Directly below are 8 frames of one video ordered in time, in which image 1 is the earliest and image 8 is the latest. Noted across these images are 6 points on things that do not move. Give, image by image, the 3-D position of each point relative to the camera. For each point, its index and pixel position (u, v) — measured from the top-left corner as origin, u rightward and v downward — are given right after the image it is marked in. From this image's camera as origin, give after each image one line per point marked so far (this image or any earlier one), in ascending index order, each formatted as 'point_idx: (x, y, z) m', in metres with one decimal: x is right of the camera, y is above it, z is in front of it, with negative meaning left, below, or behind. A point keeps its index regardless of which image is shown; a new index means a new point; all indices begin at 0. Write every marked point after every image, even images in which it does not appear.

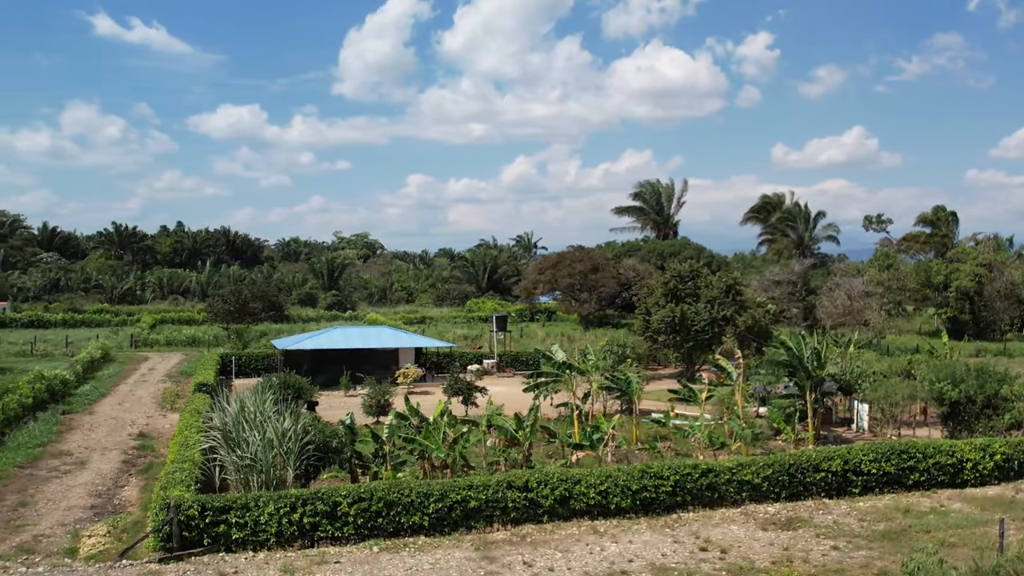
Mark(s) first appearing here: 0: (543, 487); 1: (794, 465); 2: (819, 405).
0: (+0.3, -2.4, +12.2) m
1: (+3.7, -2.3, +13.2) m
2: (+5.7, -2.2, +18.6) m
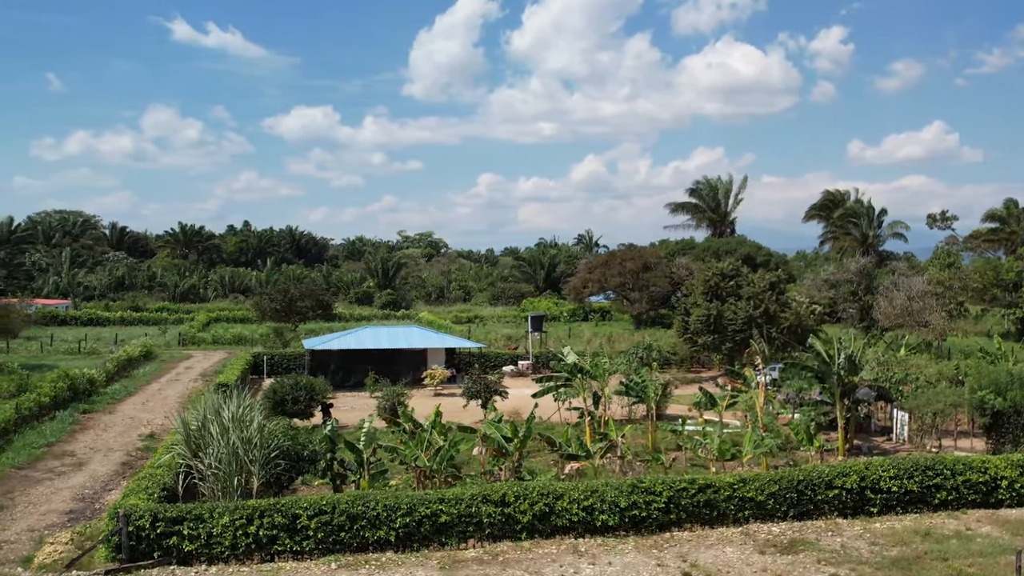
0: (+0.1, -2.4, +11.3) m
1: (+3.5, -2.3, +12.1) m
2: (+5.9, -2.2, +17.3) m
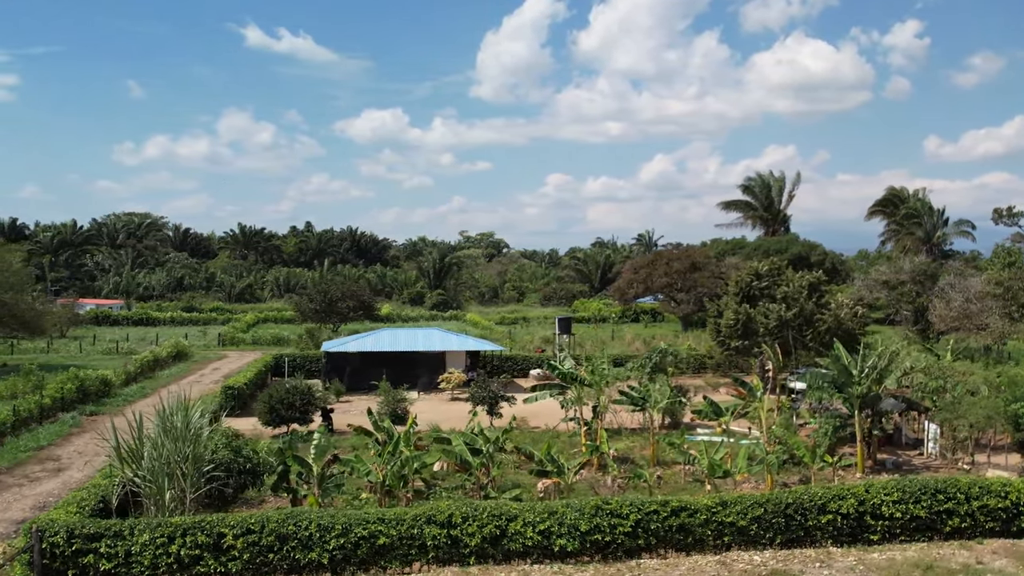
0: (-0.5, -2.4, +10.3) m
1: (+3.0, -2.3, +10.8) m
2: (+5.8, -2.2, +15.9) m
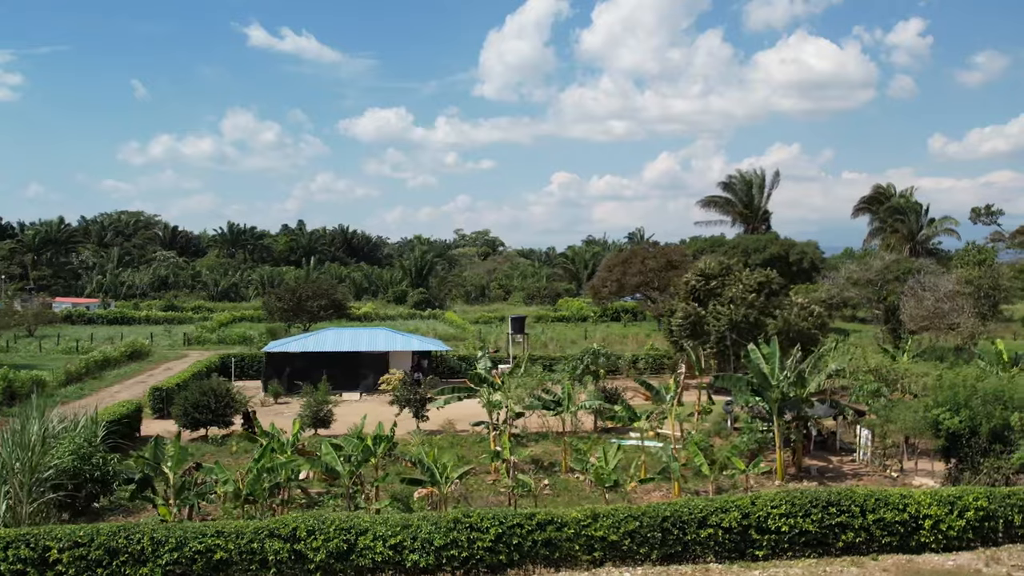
0: (-1.9, -2.4, +9.6) m
1: (+1.6, -2.3, +10.1) m
2: (+4.4, -2.2, +15.1) m
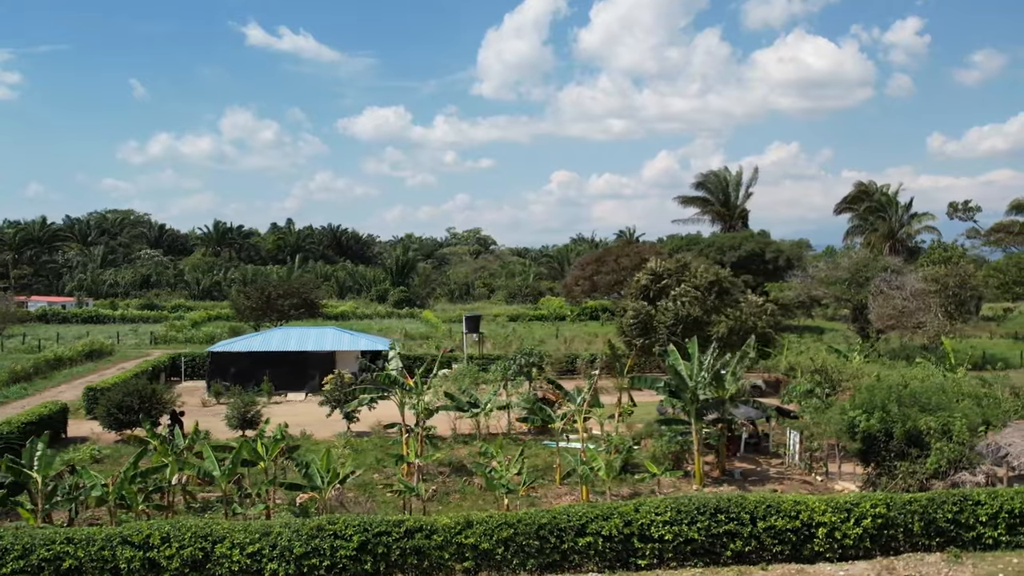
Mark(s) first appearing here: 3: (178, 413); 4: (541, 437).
0: (-3.2, -2.4, +9.2) m
1: (+0.4, -2.3, +9.7) m
2: (+3.1, -2.1, +14.7) m
3: (-6.4, -2.4, +19.1) m
4: (+0.5, -2.5, +16.5) m
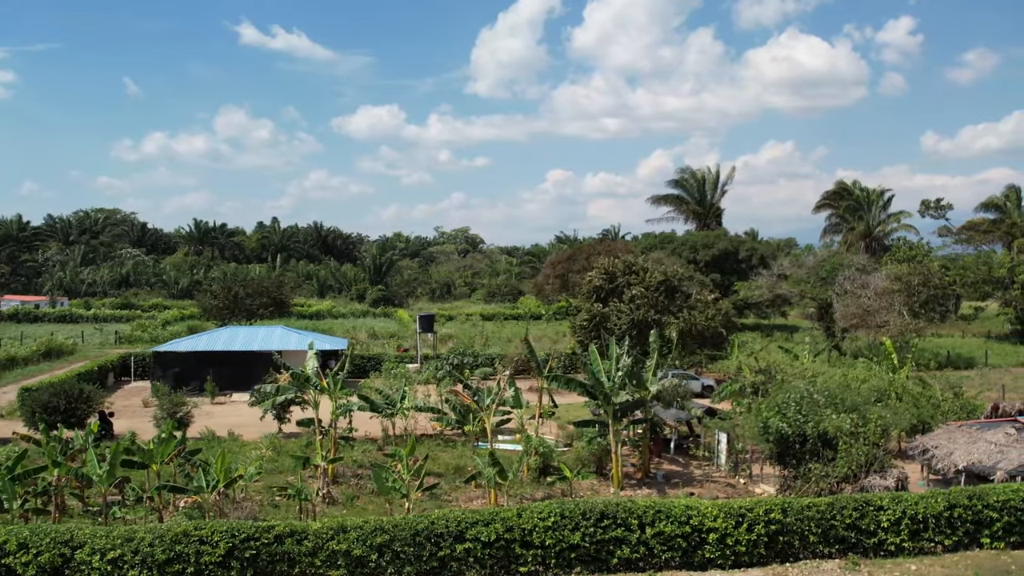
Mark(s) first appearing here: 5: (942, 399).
0: (-4.3, -2.3, +8.8) m
1: (-0.8, -2.2, +9.3) m
2: (+1.9, -2.1, +14.4) m
3: (-7.6, -2.4, +18.7) m
4: (-0.7, -2.4, +16.2) m
5: (+7.1, -1.8, +16.6) m
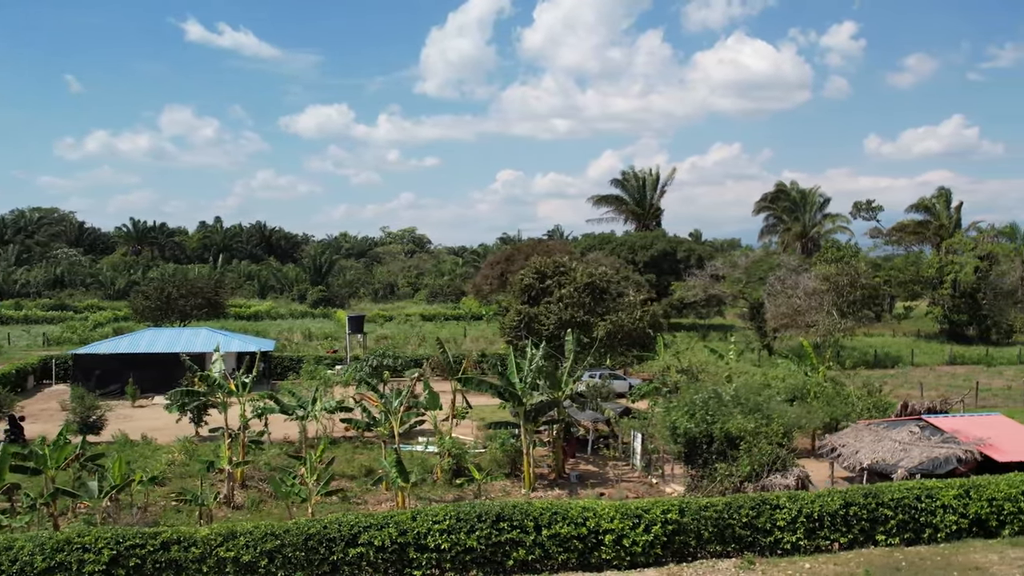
0: (-5.2, -2.4, +8.5) m
1: (-1.8, -2.3, +9.2) m
2: (+0.7, -2.1, +14.4) m
3: (-9.0, -2.4, +18.2) m
4: (-2.0, -2.4, +16.1) m
5: (+5.8, -1.8, +16.8) m
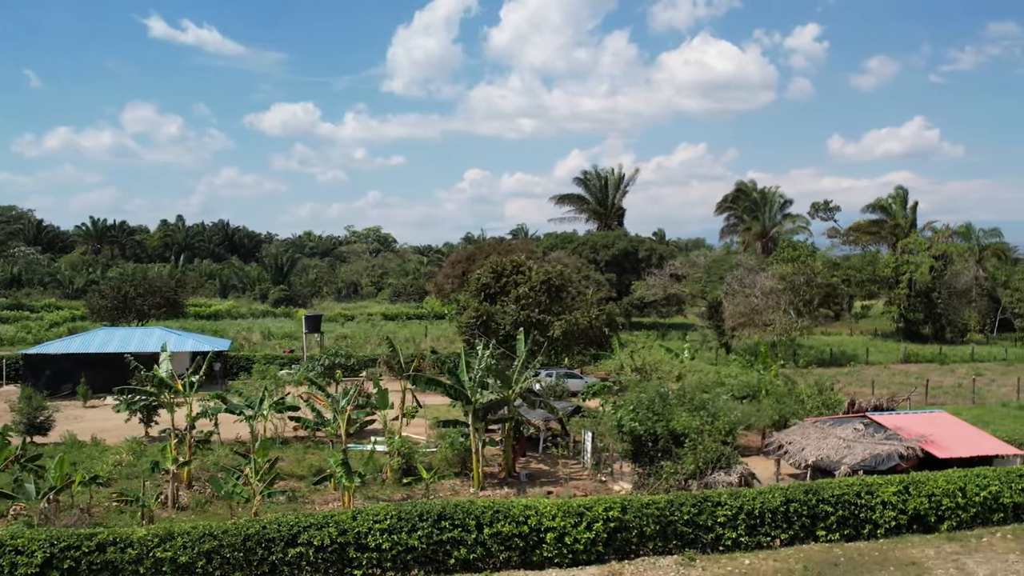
0: (-5.8, -2.3, +8.3) m
1: (-2.3, -2.2, +9.1) m
2: (0.0, -2.1, +14.4) m
3: (-9.8, -2.4, +17.9) m
4: (-2.8, -2.4, +16.0) m
5: (+5.0, -1.8, +17.0) m
